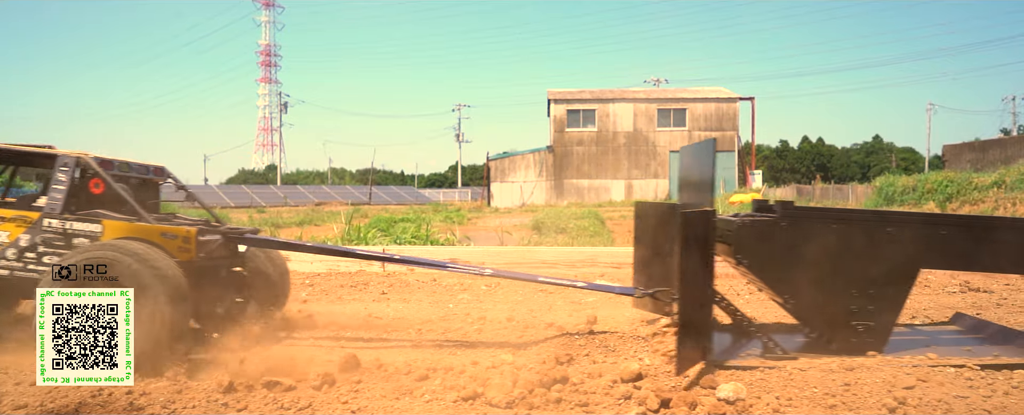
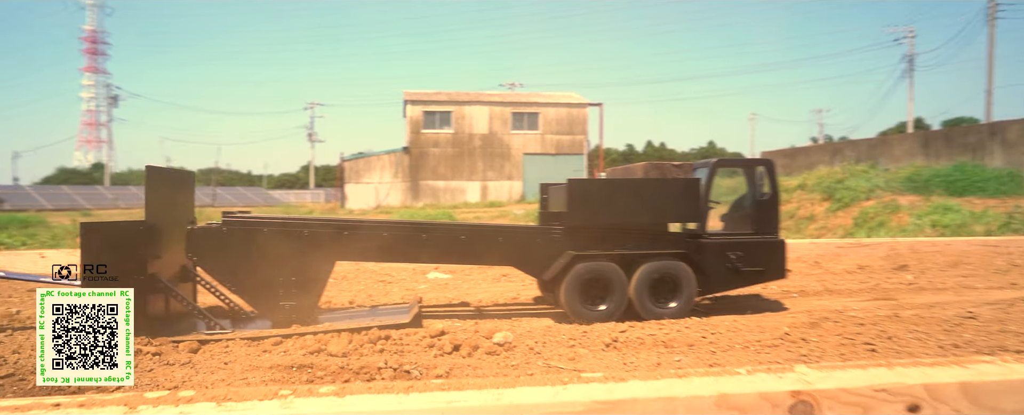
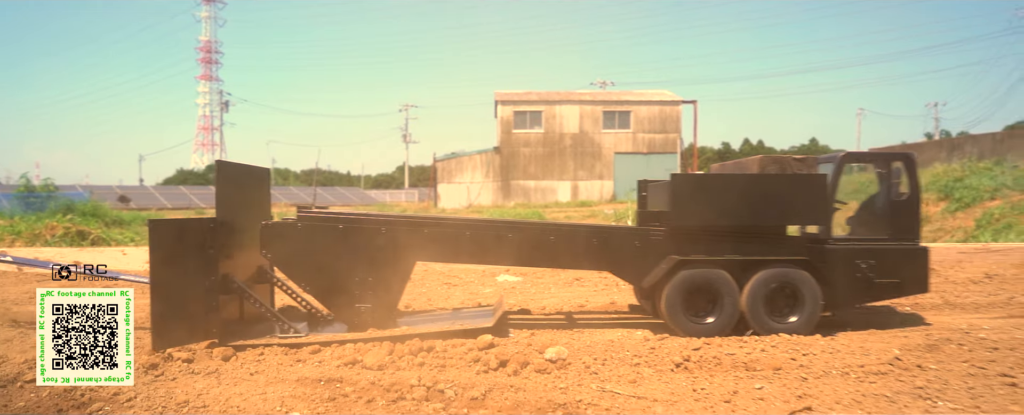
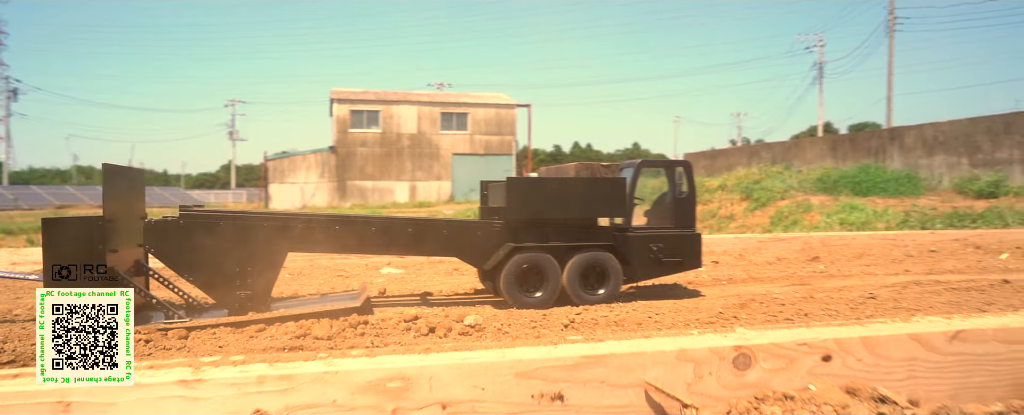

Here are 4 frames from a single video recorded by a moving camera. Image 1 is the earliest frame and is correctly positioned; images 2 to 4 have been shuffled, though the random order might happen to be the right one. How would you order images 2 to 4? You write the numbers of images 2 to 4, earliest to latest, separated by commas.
3, 2, 4
